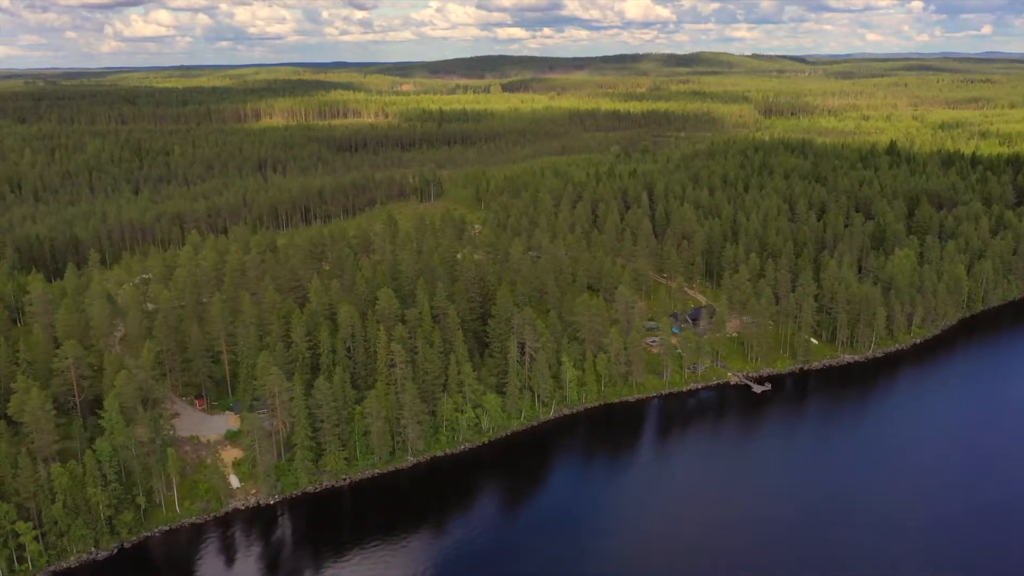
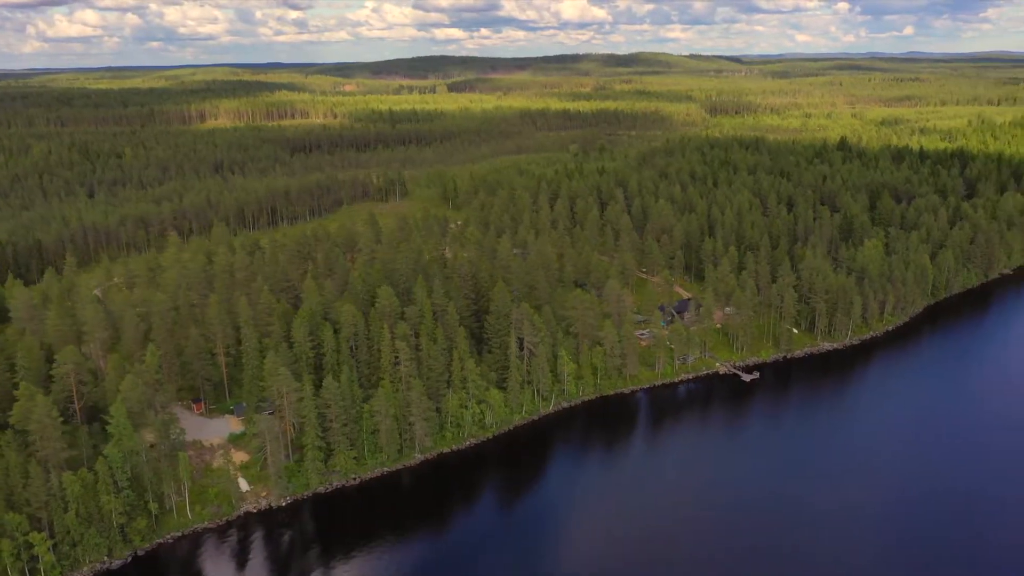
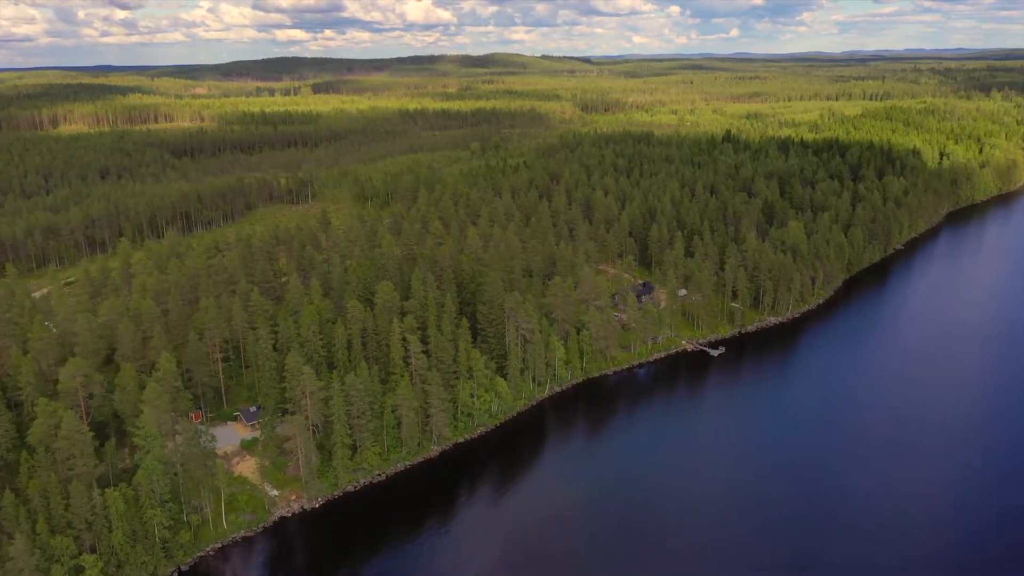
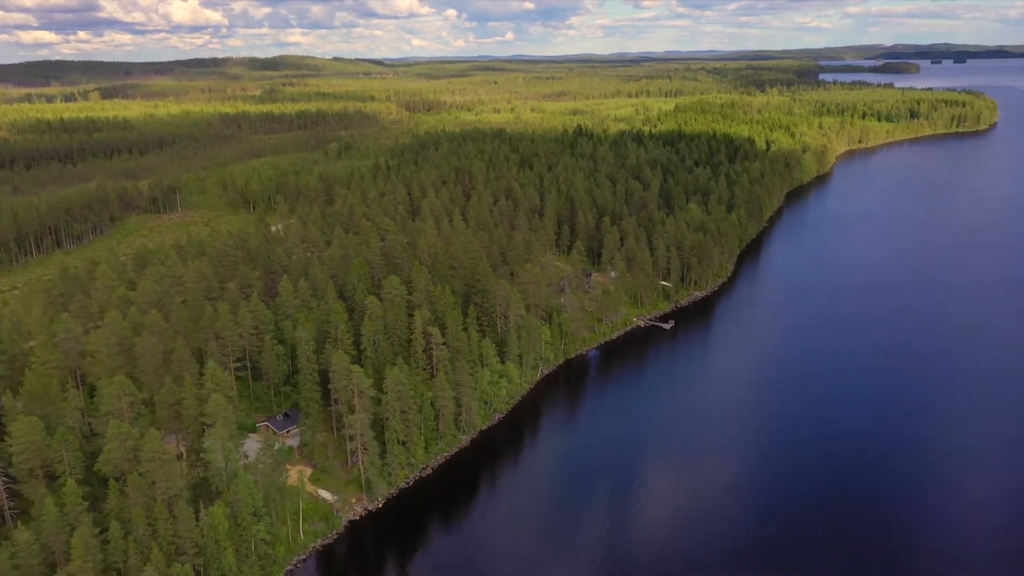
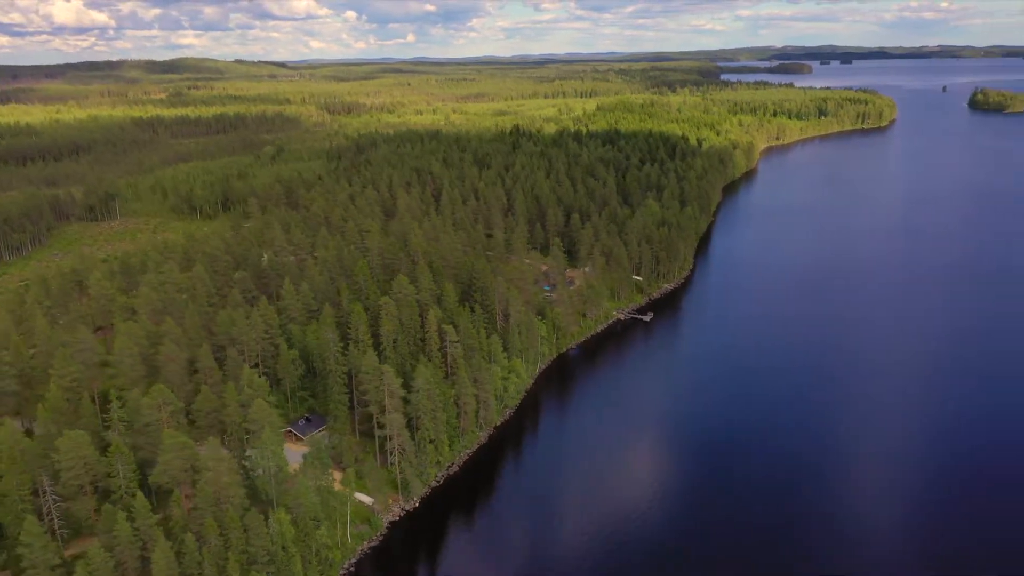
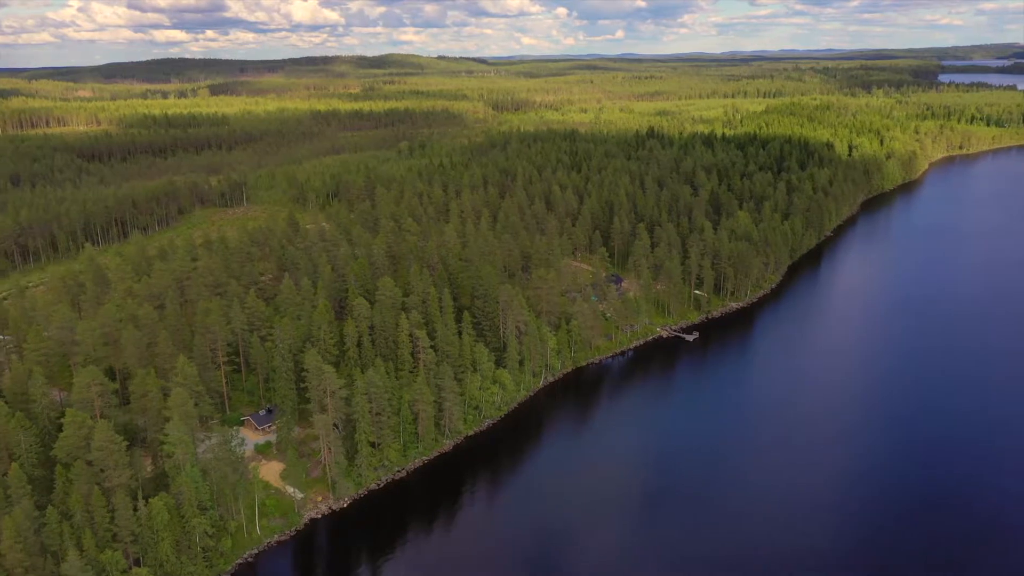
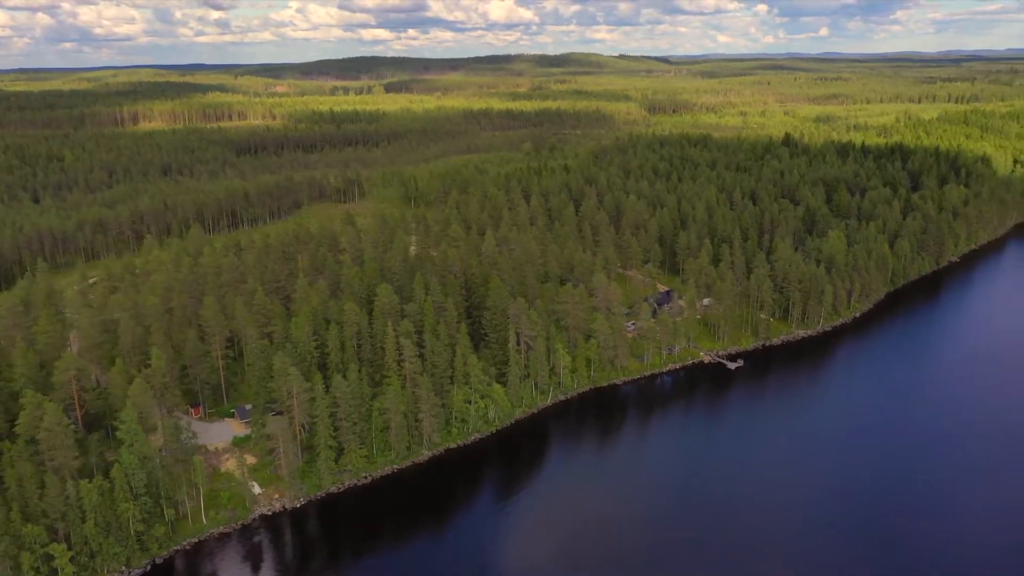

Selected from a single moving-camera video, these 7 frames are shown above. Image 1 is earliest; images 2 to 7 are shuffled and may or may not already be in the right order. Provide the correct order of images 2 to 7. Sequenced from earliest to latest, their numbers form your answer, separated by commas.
2, 7, 3, 6, 4, 5
